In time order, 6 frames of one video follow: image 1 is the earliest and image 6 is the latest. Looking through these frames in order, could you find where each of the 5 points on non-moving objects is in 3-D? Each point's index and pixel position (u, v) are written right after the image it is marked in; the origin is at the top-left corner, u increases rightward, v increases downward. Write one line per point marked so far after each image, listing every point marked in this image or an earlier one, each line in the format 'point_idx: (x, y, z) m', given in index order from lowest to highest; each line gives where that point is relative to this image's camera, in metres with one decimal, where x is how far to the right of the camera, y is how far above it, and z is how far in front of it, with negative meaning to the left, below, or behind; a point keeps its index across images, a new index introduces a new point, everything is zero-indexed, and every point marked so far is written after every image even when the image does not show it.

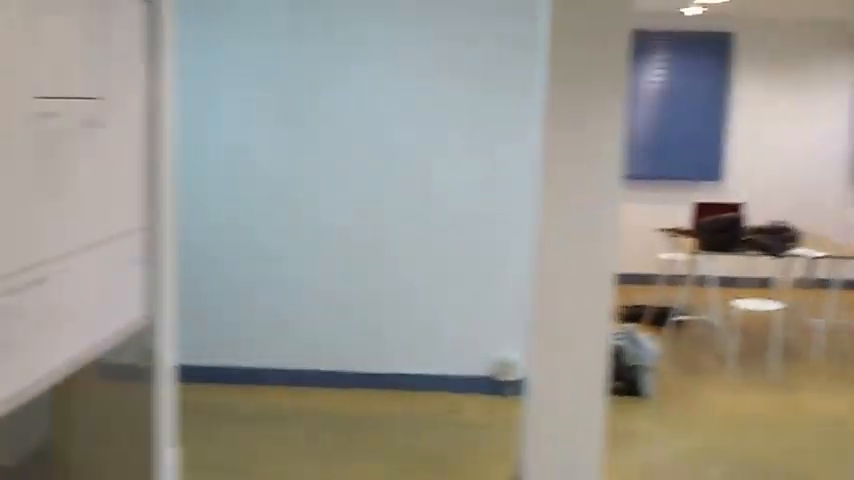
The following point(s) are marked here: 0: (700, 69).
0: (+2.0, +1.2, +7.6) m
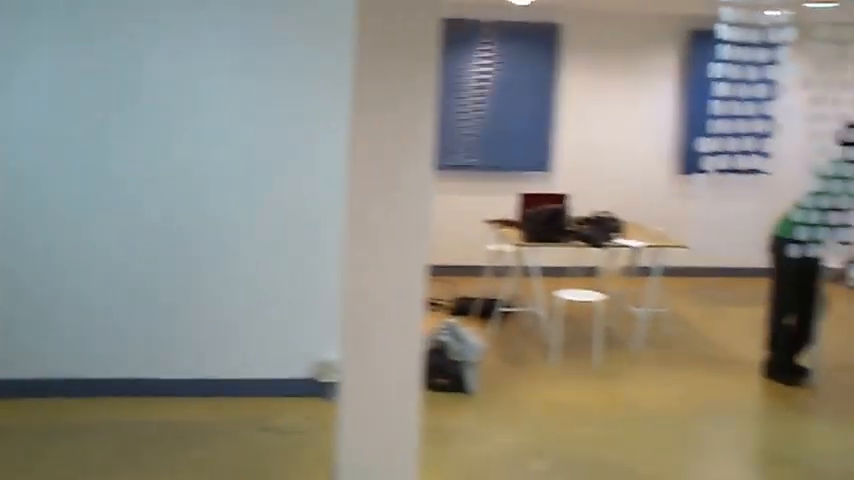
0: (+0.7, +1.3, +7.6) m
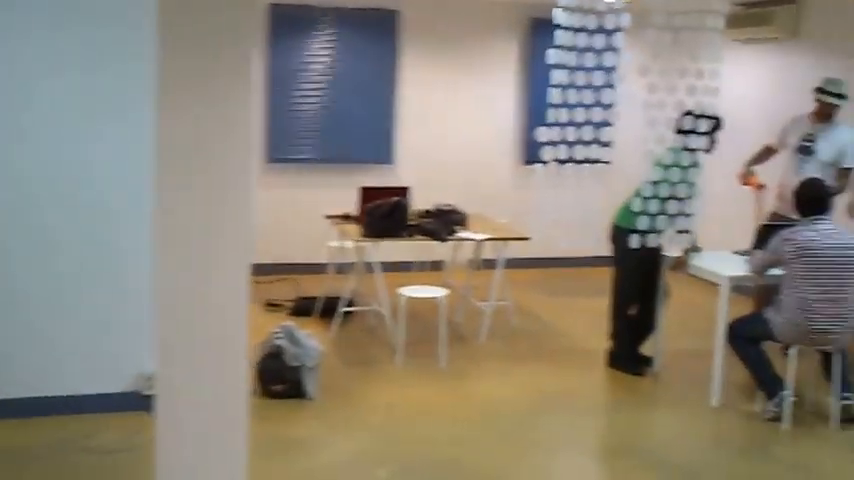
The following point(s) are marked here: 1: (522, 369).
0: (-0.4, +1.4, +7.4) m
1: (+0.5, -0.7, +5.4) m
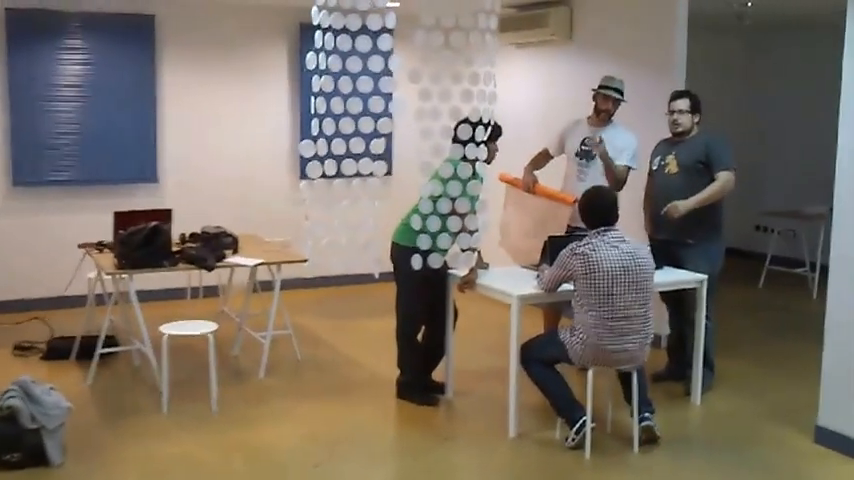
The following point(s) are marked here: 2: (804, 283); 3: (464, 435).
0: (-2.0, +1.2, +6.7) m
1: (-0.6, -0.8, +4.9) m
2: (+2.9, -0.3, +7.9) m
3: (+0.2, -0.8, +4.5) m
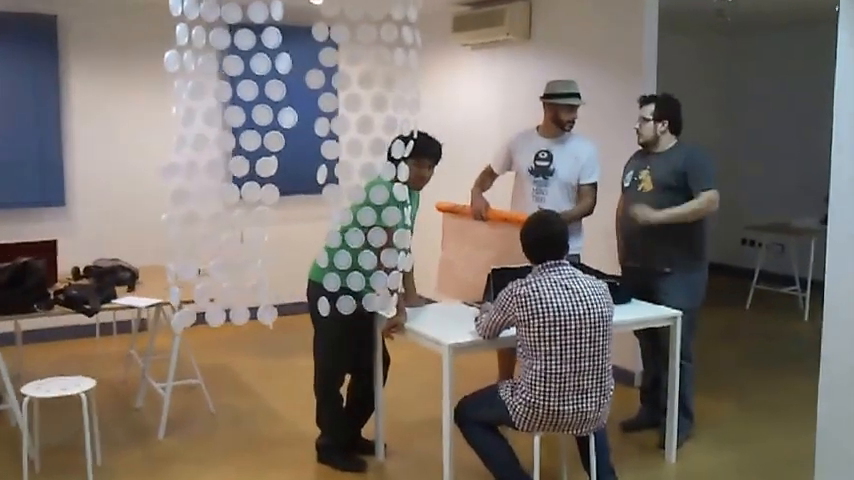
0: (-2.3, +1.0, +5.9) m
1: (-0.9, -0.9, +4.1) m
2: (+2.5, -0.4, +7.2) m
3: (-0.1, -1.0, +3.7) m
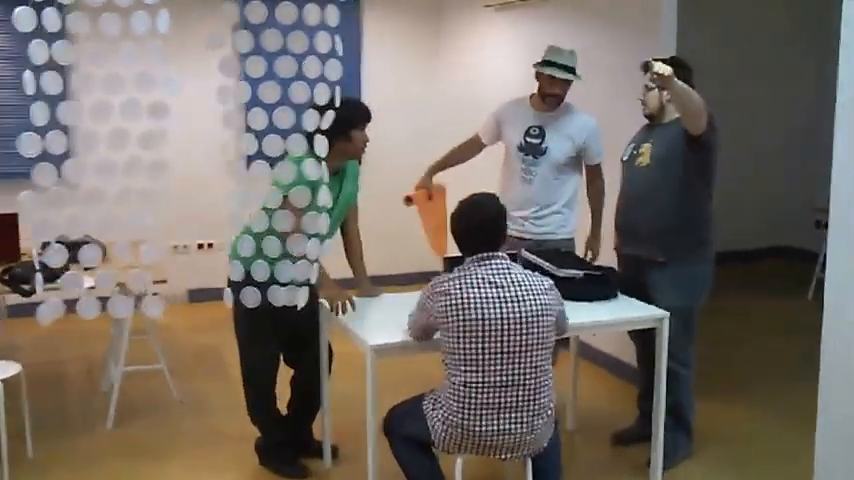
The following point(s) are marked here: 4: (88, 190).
0: (-2.2, +1.2, +5.7) m
1: (-1.0, -0.8, +3.8) m
2: (+2.7, -0.3, +6.4) m
3: (-0.4, -0.9, +3.3) m
4: (-0.9, +0.1, +2.8) m
